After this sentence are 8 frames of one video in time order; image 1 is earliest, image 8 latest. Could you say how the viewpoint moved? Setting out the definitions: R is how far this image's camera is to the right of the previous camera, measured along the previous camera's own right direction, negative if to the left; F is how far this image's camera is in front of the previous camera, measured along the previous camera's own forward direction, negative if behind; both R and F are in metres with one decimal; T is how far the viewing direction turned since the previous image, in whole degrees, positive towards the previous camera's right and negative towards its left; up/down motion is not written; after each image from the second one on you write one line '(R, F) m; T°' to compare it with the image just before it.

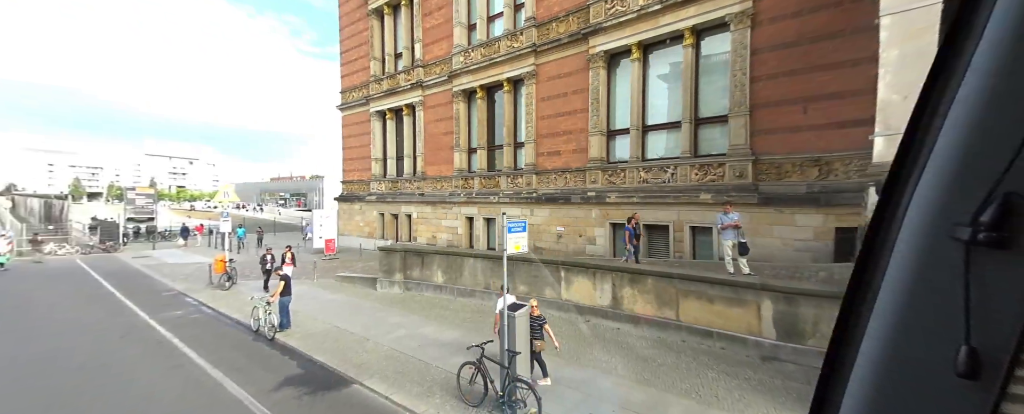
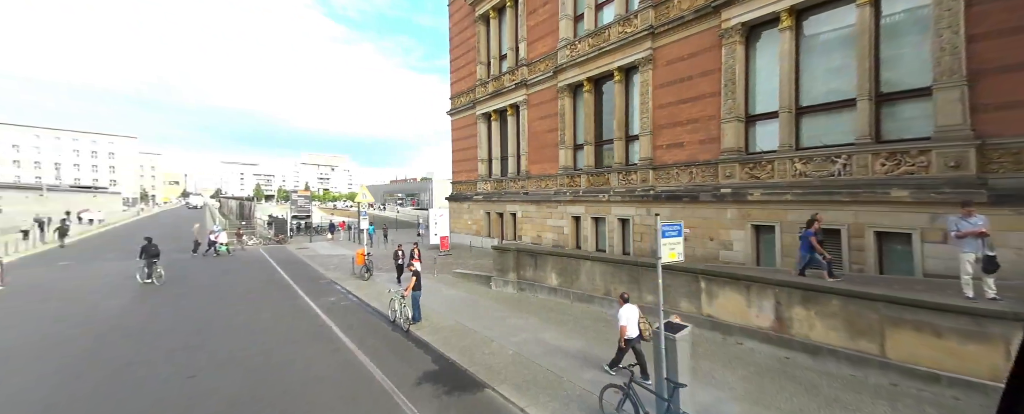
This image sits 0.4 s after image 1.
(-1.2, +0.6) m; -15°
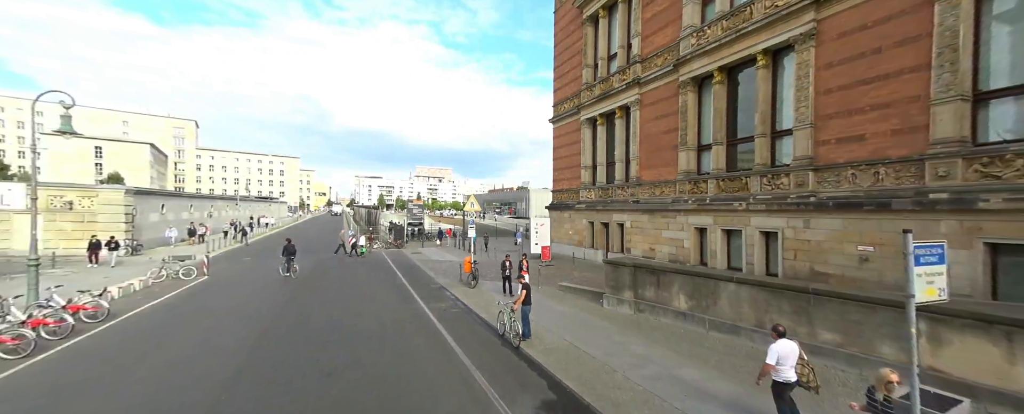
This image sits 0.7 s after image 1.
(-0.8, +0.8) m; -16°
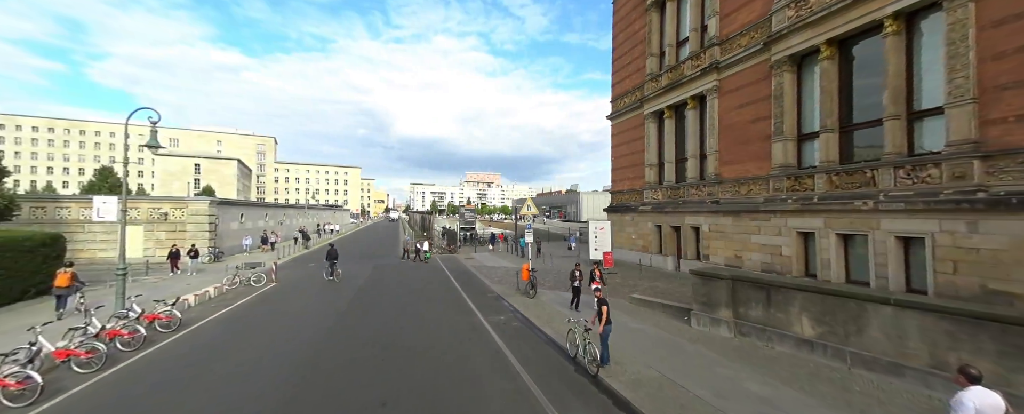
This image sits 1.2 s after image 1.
(-0.6, +1.2) m; -8°
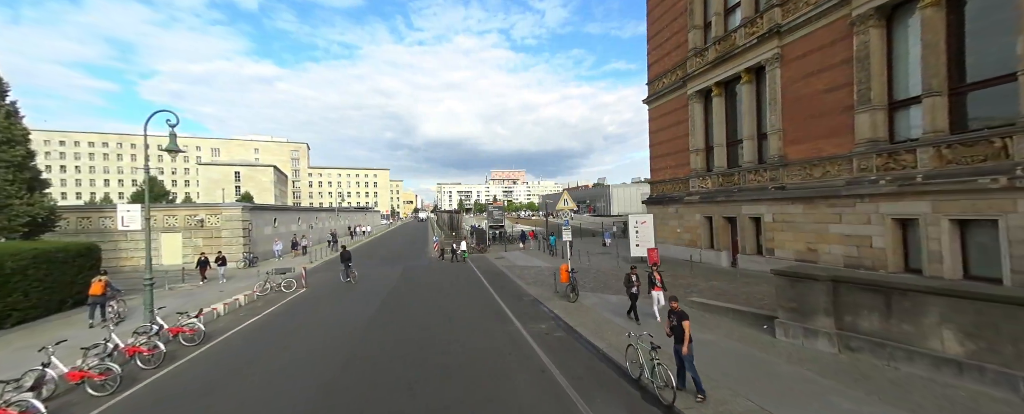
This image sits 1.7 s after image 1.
(-0.4, +1.3) m; -5°
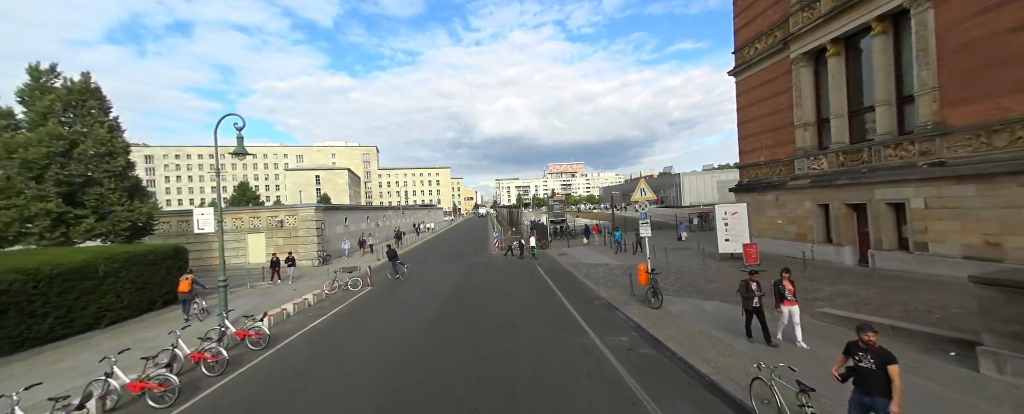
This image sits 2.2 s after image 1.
(-0.3, +1.3) m; -10°
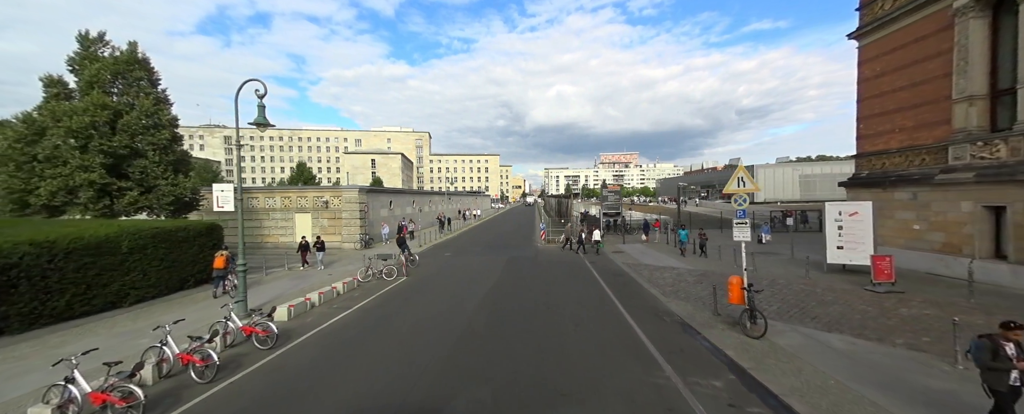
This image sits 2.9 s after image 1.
(-0.1, +1.9) m; -8°
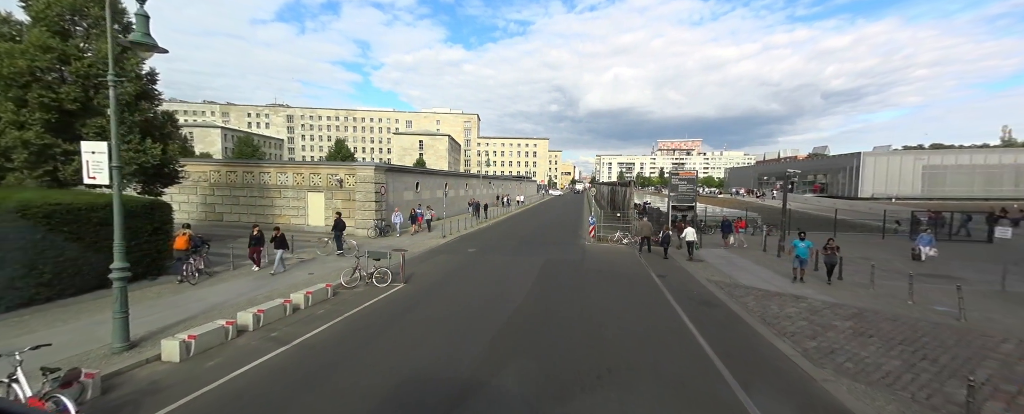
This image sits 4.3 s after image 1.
(+0.3, +3.9) m; -8°
